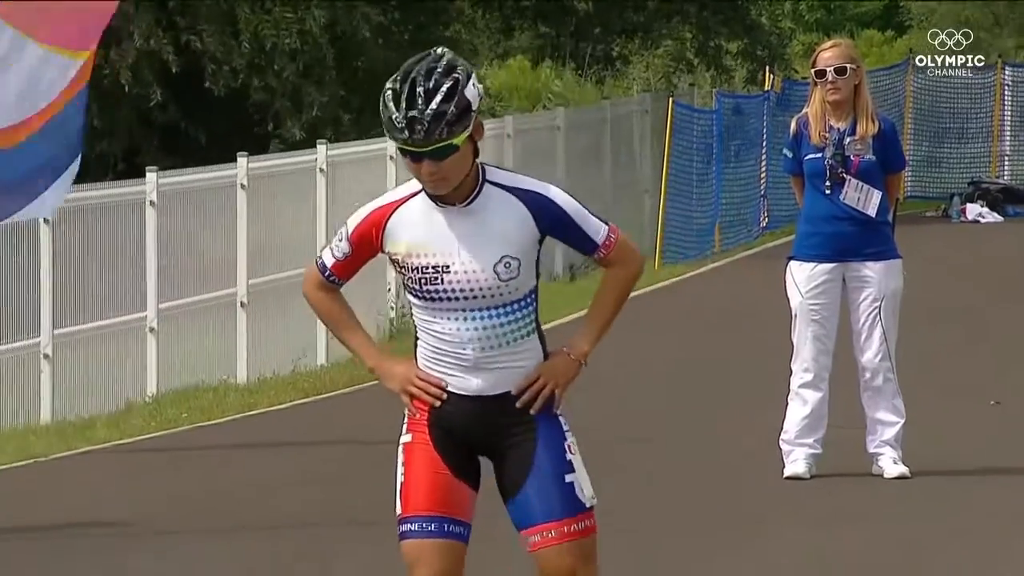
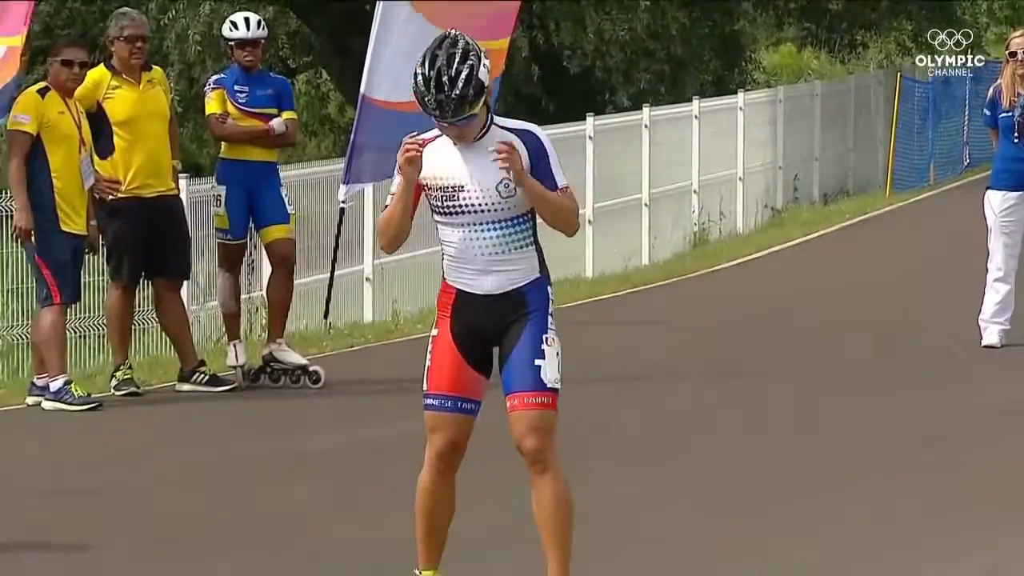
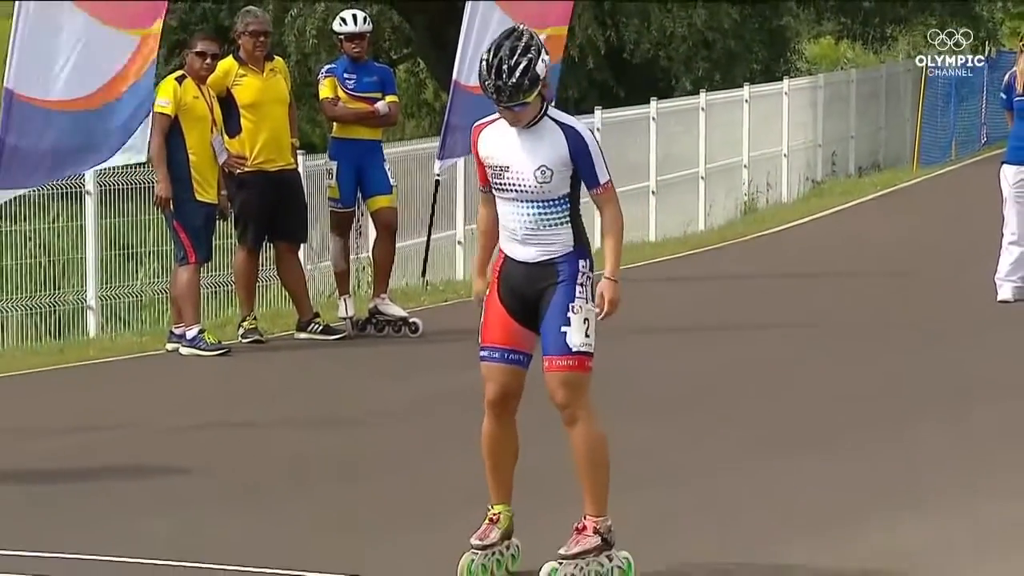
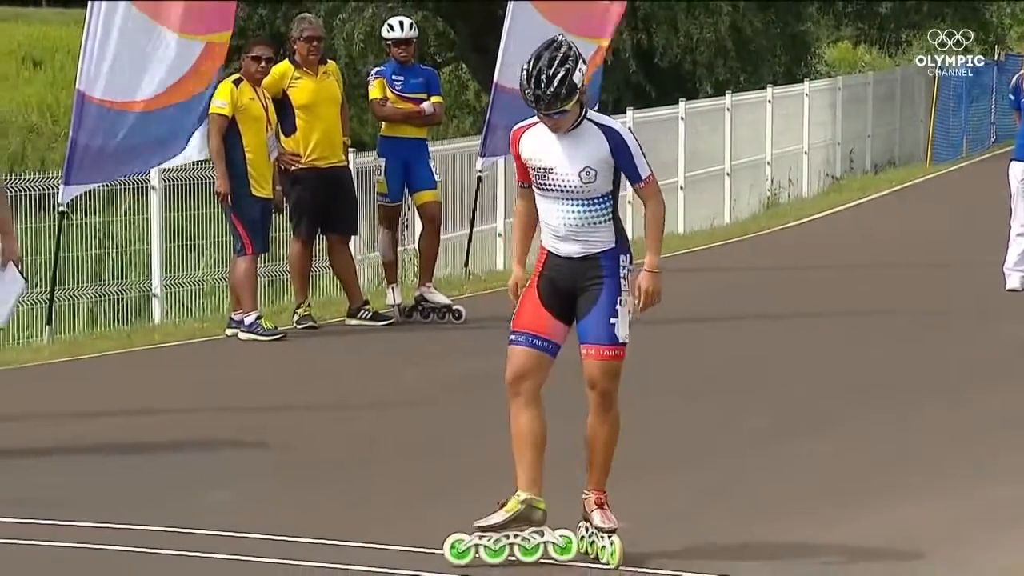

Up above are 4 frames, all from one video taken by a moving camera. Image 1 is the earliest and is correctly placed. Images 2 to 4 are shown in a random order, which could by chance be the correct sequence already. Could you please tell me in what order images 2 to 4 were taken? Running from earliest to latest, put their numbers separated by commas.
2, 3, 4
